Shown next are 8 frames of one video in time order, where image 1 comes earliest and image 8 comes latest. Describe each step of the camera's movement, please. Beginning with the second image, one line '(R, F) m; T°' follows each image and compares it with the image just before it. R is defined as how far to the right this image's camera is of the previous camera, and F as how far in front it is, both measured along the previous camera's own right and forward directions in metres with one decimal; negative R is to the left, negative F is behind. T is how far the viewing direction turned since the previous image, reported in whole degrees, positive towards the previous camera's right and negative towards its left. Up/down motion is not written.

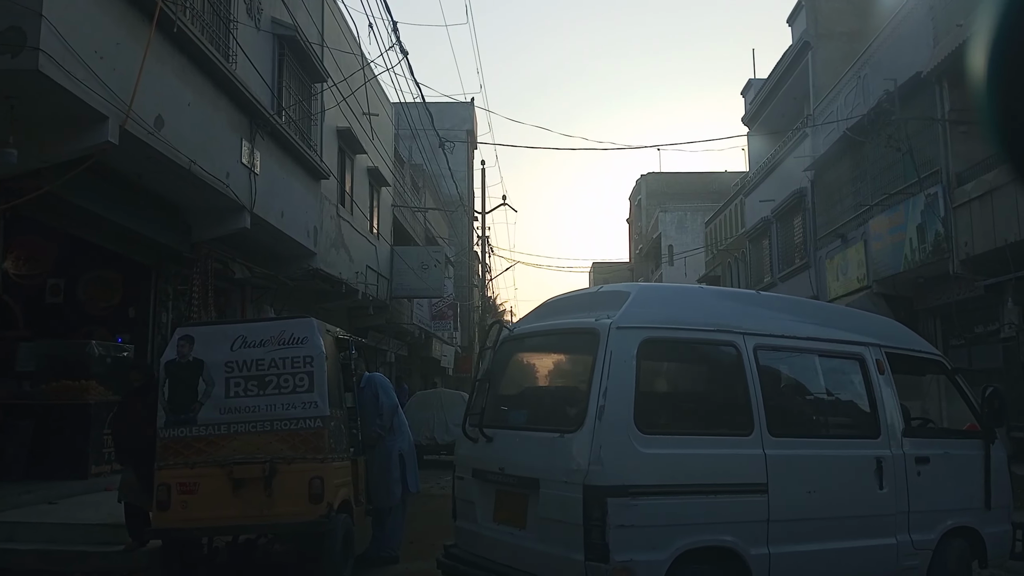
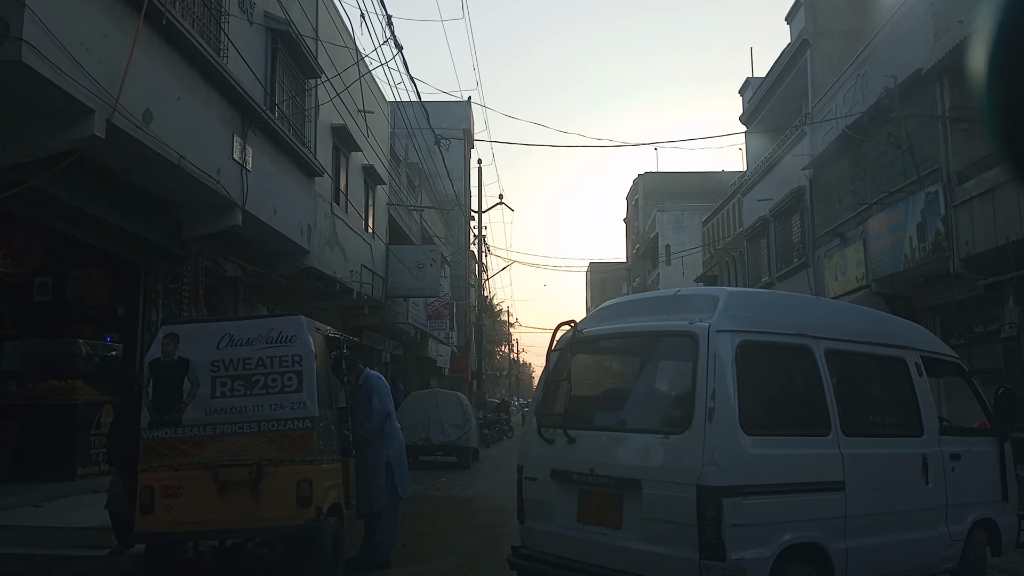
(0.0, +0.2) m; 0°
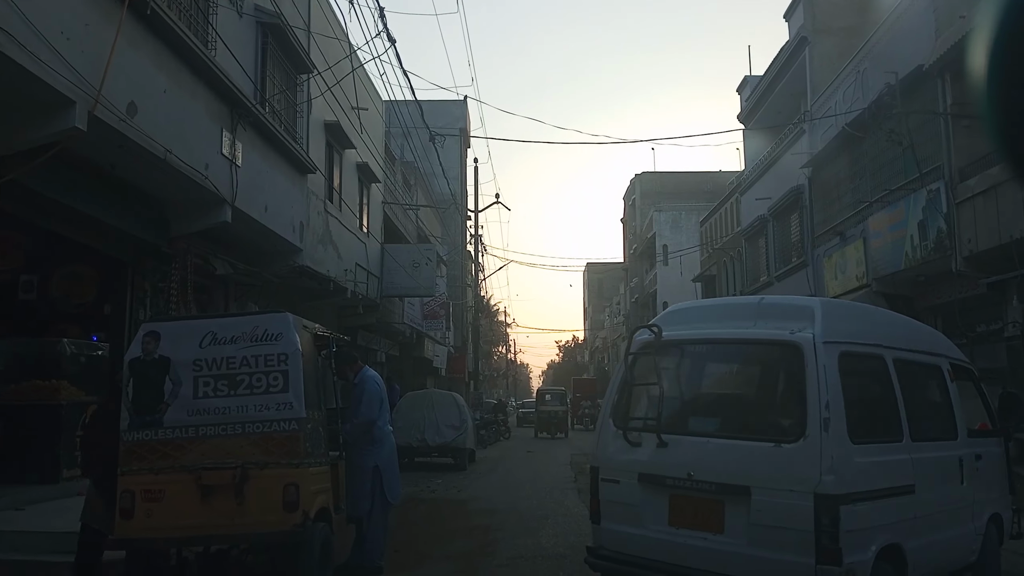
(0.0, +0.2) m; 0°
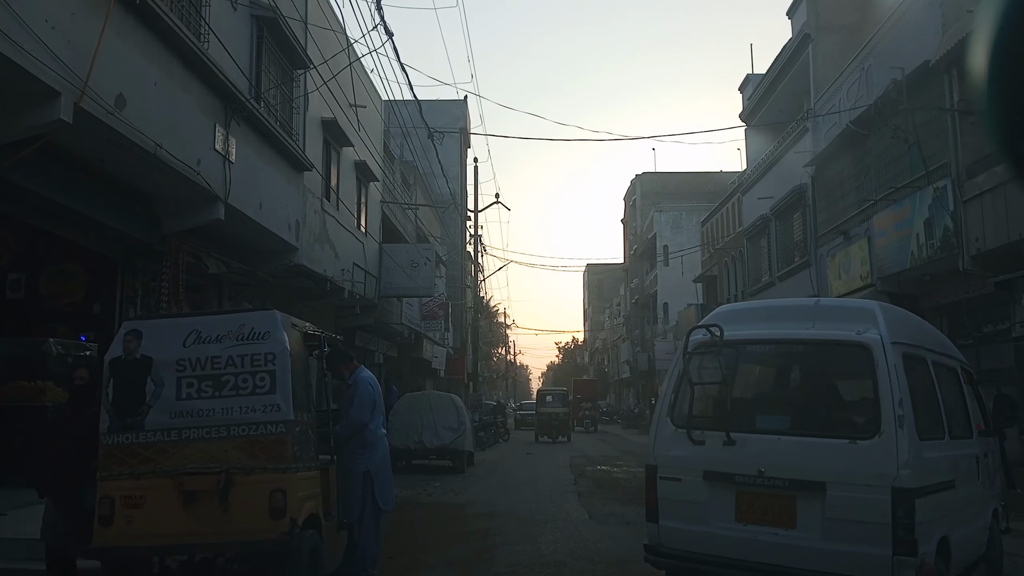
(0.0, +0.3) m; 0°
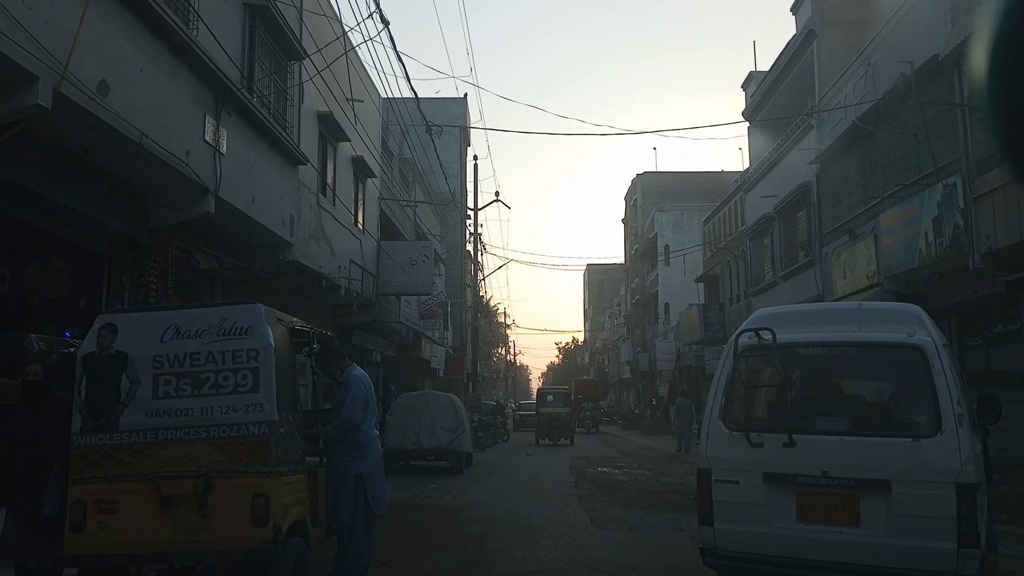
(0.0, +0.3) m; 0°
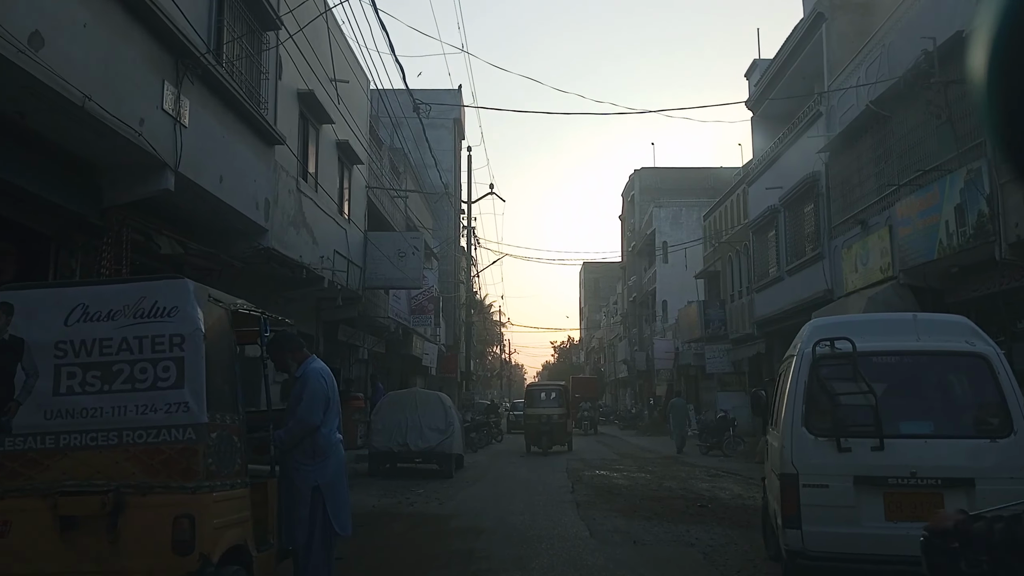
(0.0, +1.0) m; 0°
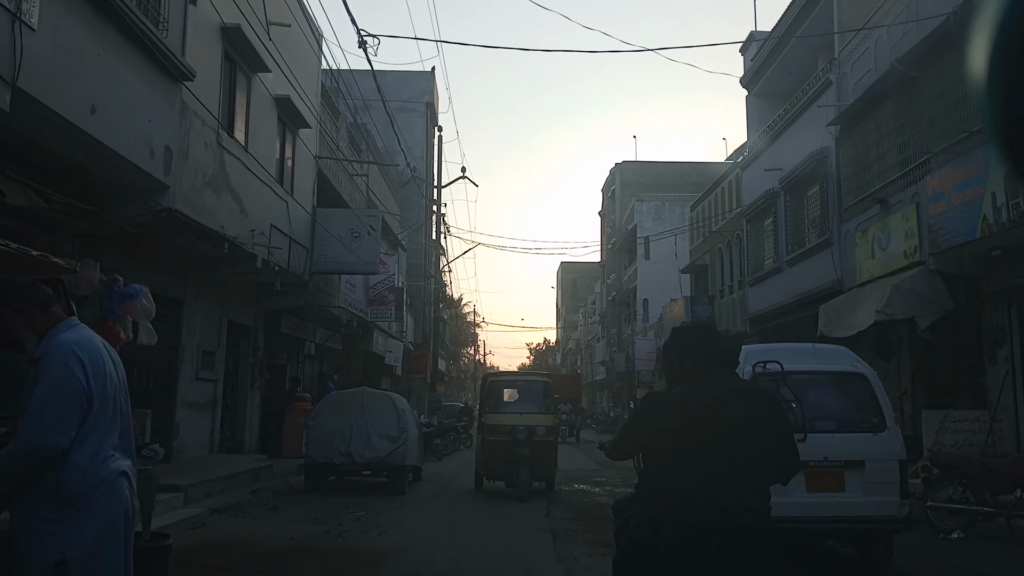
(+0.2, +2.5) m; +2°
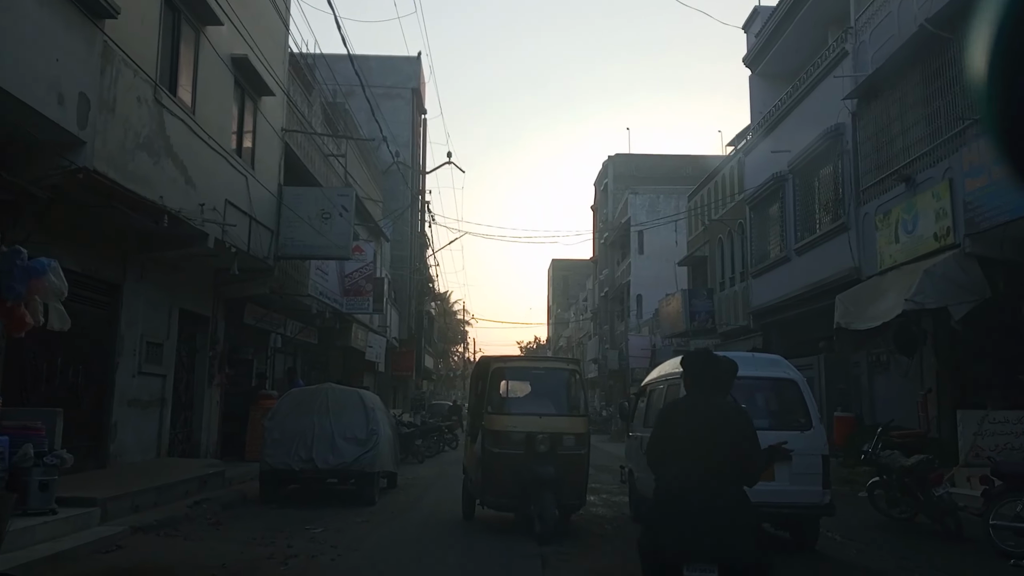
(+0.1, +1.6) m; +1°
